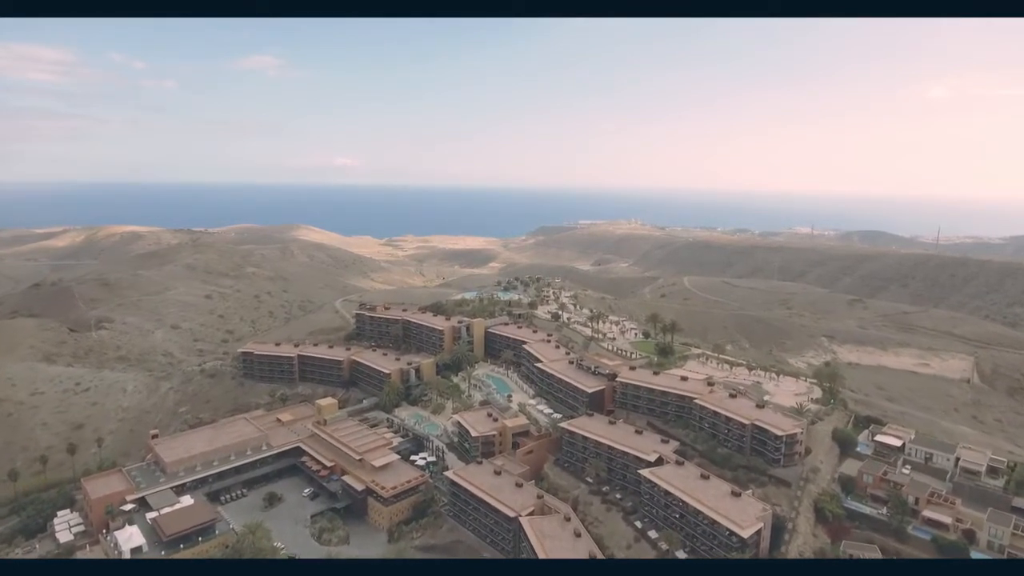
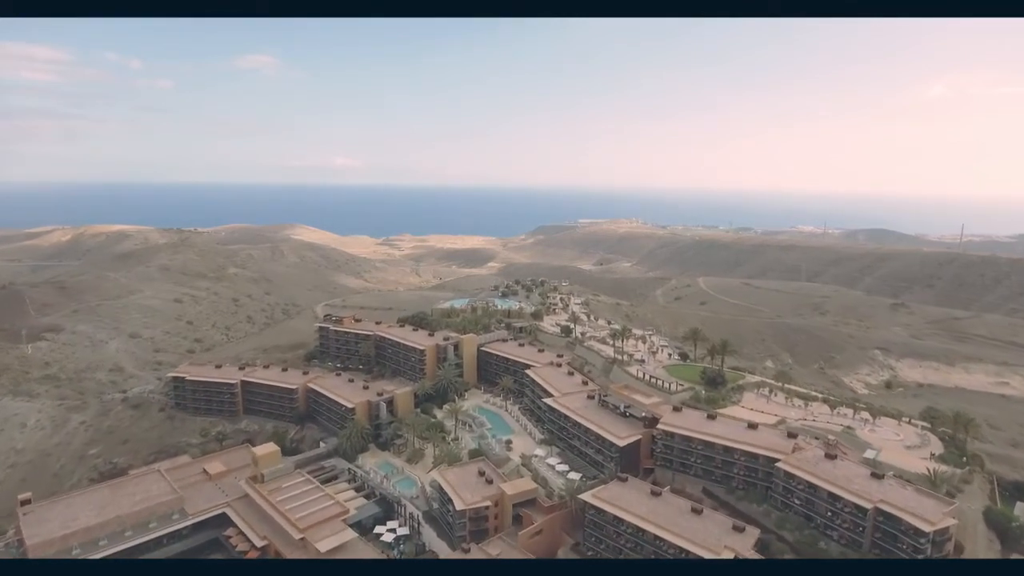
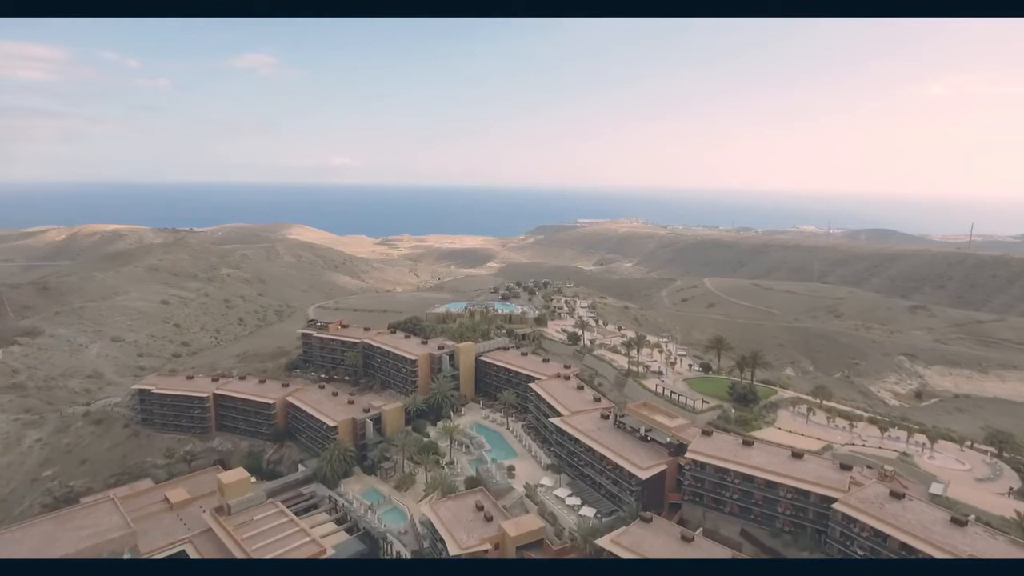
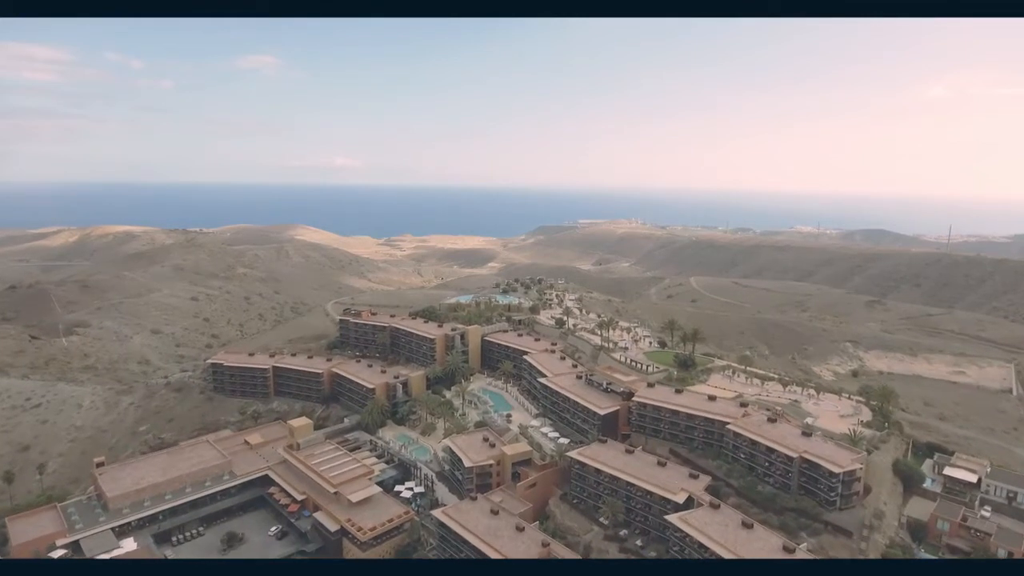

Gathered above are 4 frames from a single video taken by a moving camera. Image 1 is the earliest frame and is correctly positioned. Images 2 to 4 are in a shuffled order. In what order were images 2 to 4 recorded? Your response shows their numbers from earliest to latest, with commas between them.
4, 2, 3
